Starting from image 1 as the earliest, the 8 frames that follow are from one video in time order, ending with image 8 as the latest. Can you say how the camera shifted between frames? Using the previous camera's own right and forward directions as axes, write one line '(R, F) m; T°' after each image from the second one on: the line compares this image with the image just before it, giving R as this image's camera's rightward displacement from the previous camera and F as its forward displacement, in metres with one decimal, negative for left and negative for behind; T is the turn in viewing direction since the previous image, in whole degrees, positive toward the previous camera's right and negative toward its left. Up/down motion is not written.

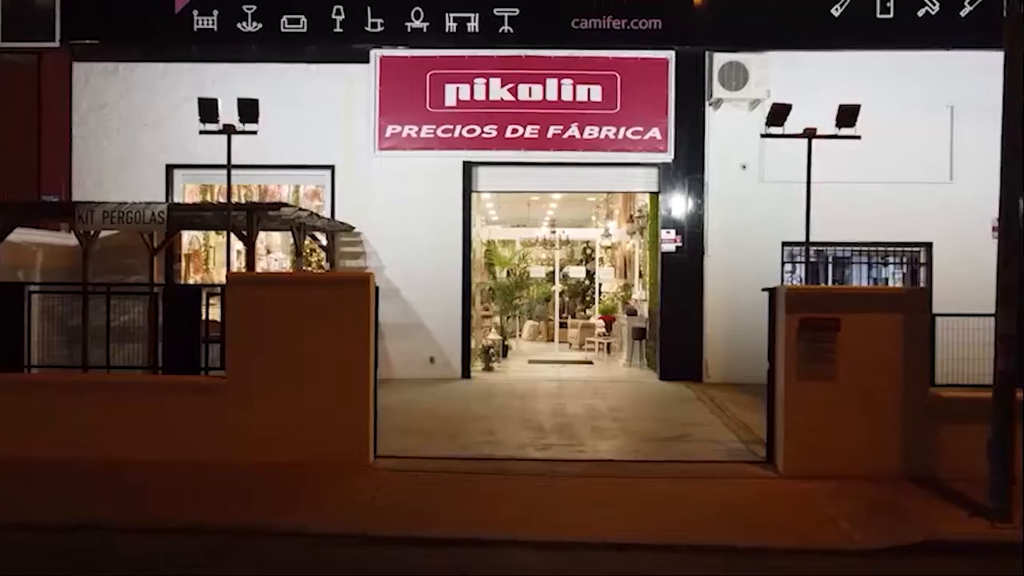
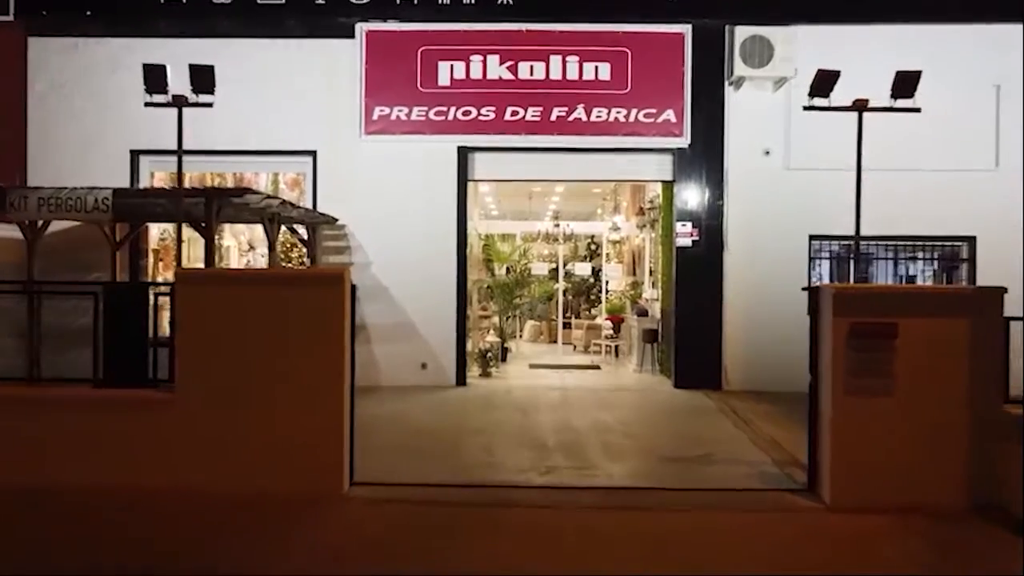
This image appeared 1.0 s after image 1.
(0.0, +1.1) m; 0°
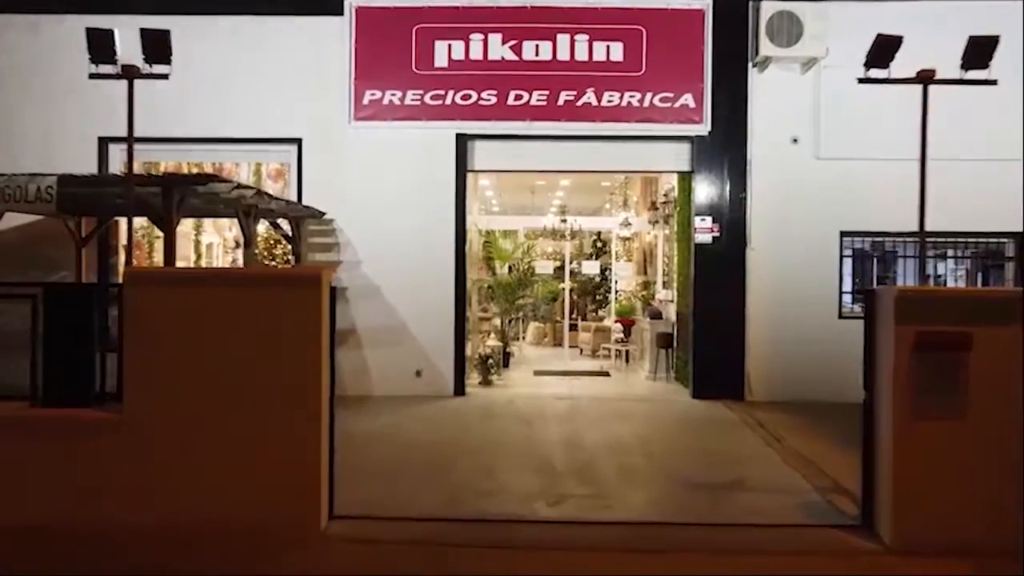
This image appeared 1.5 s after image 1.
(0.0, +0.9) m; 0°
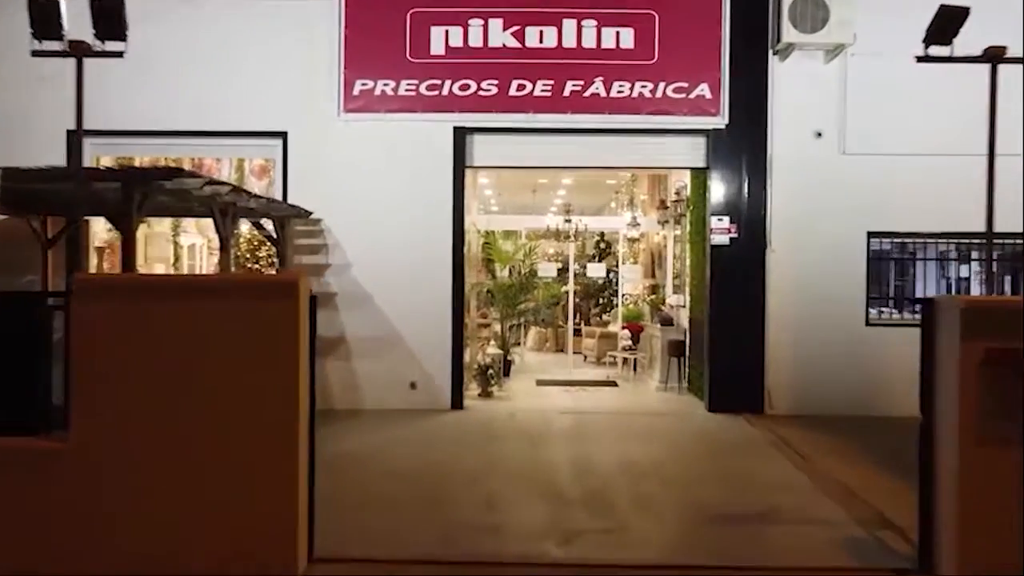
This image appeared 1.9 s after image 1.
(-0.1, +0.7) m; 0°
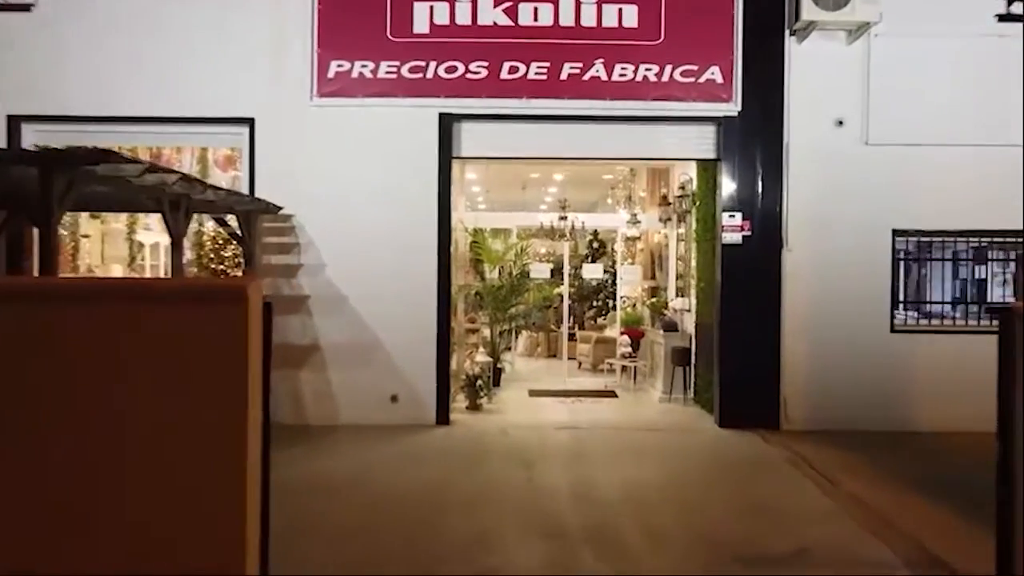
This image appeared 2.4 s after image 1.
(-0.1, +0.8) m; +1°
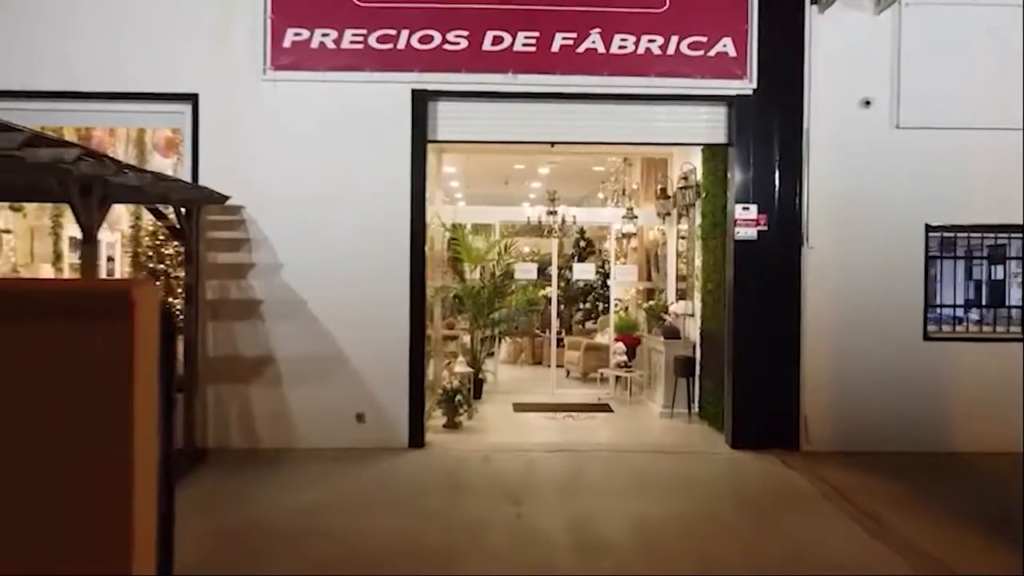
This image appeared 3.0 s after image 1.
(0.0, +1.0) m; +1°
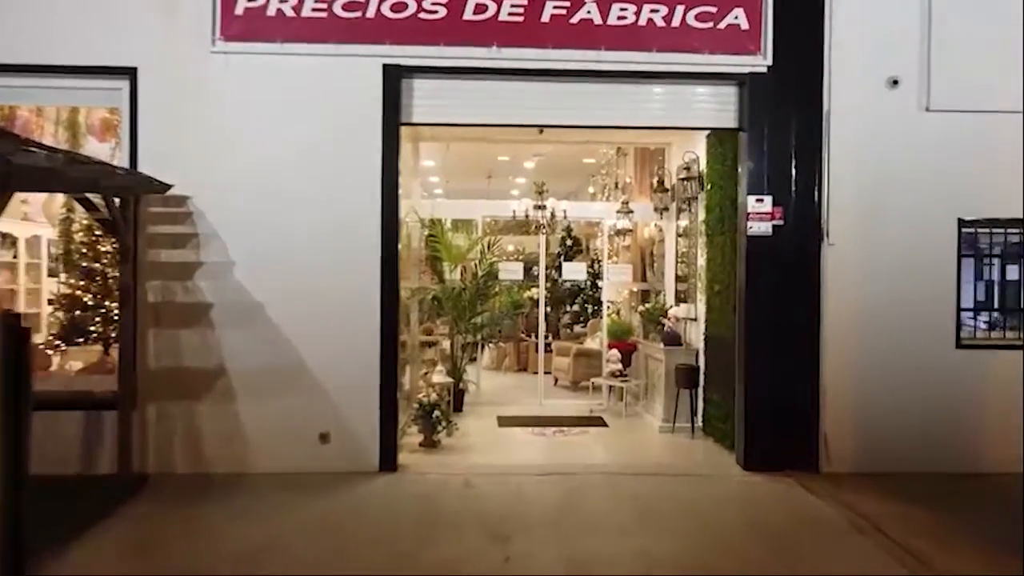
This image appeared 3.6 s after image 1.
(0.0, +0.8) m; +1°
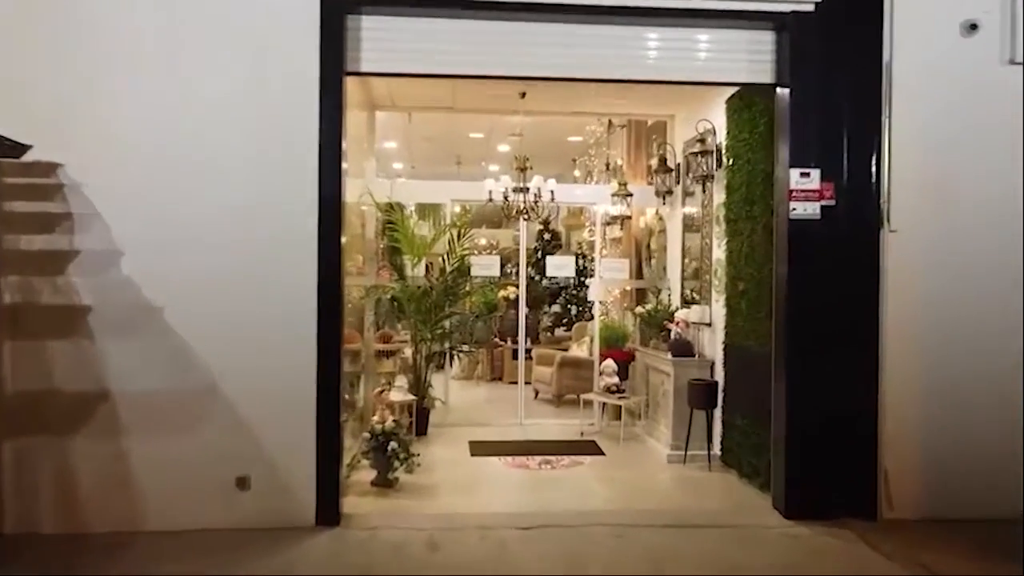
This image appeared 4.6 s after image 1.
(-0.1, +1.4) m; +2°
